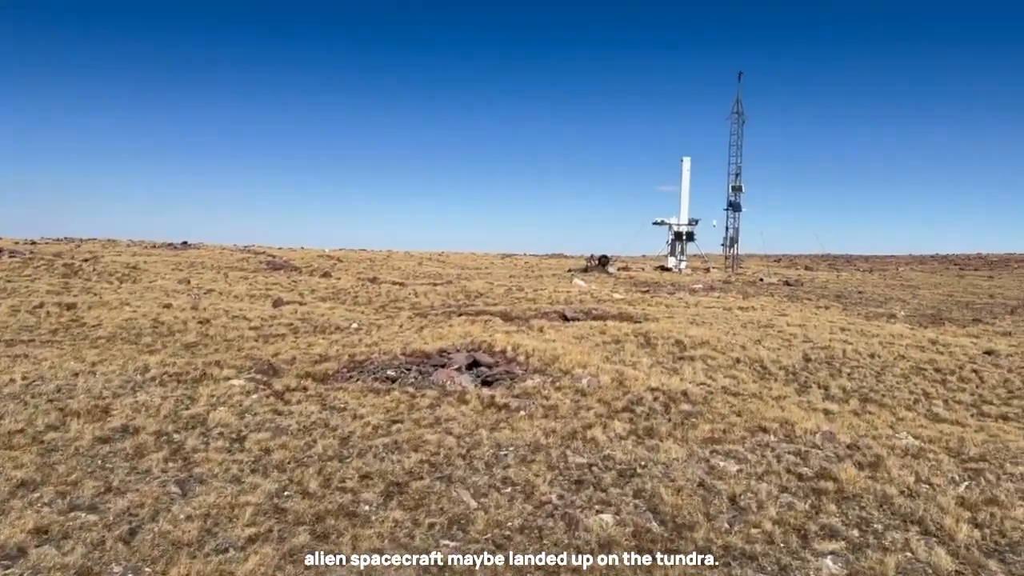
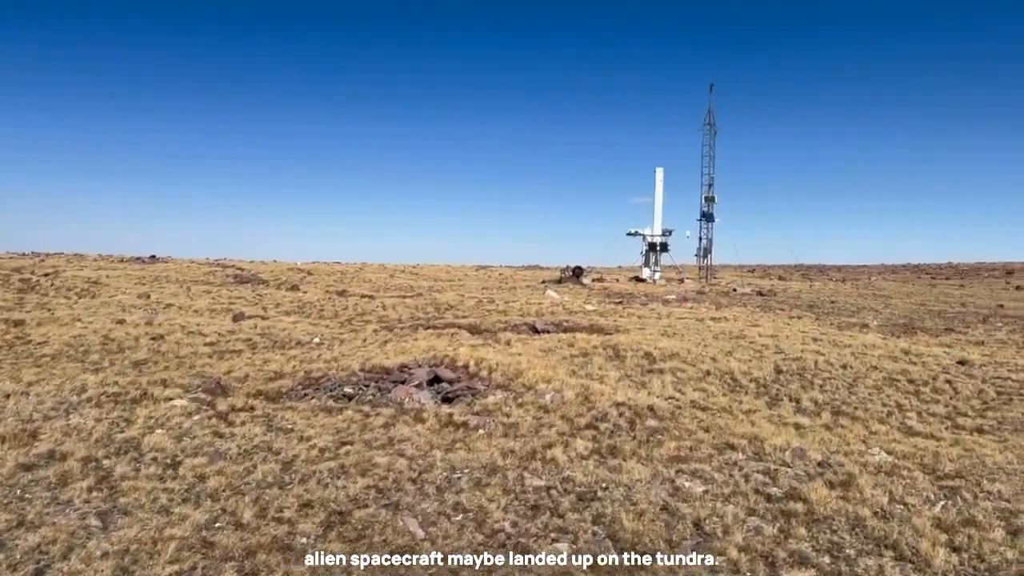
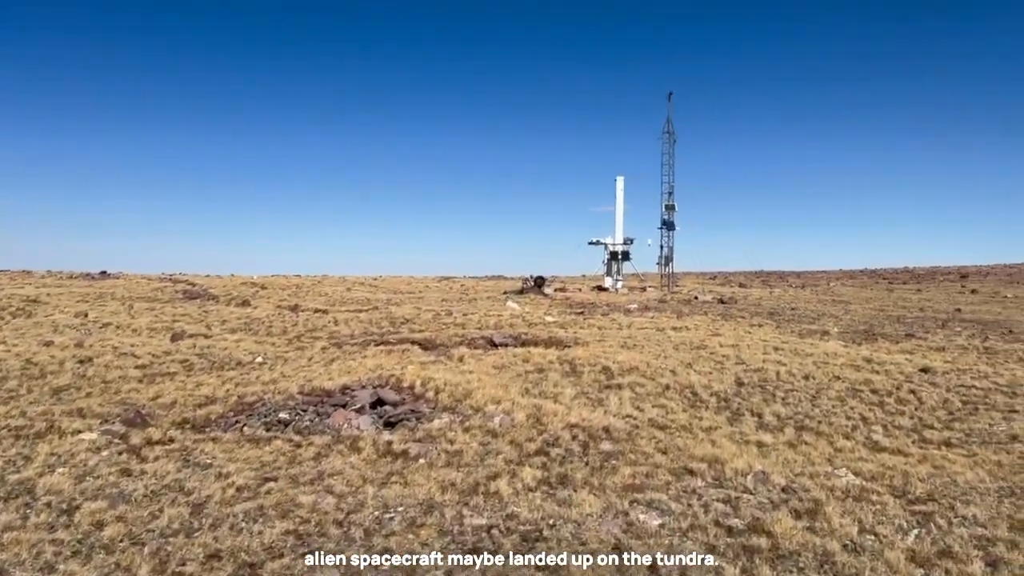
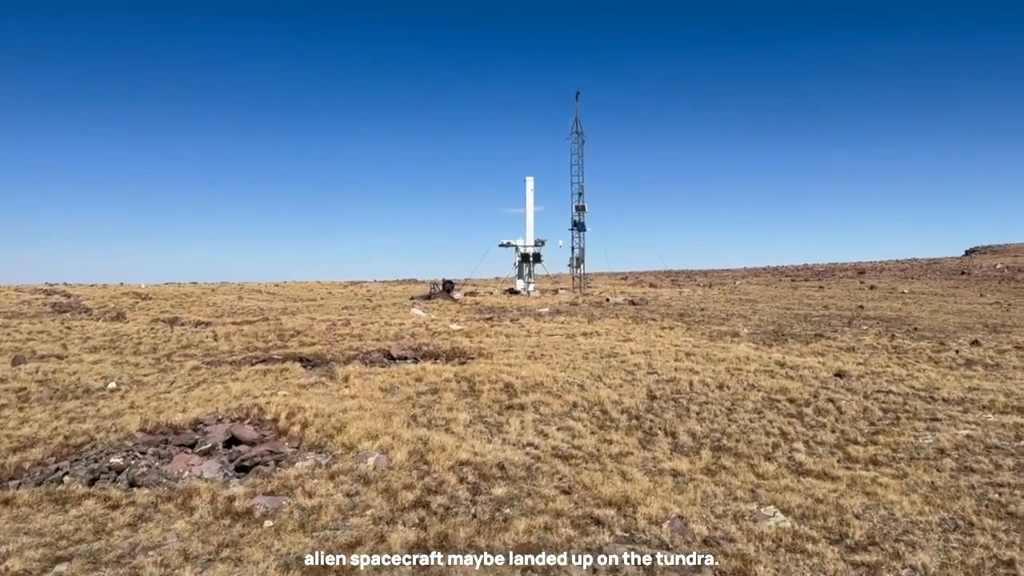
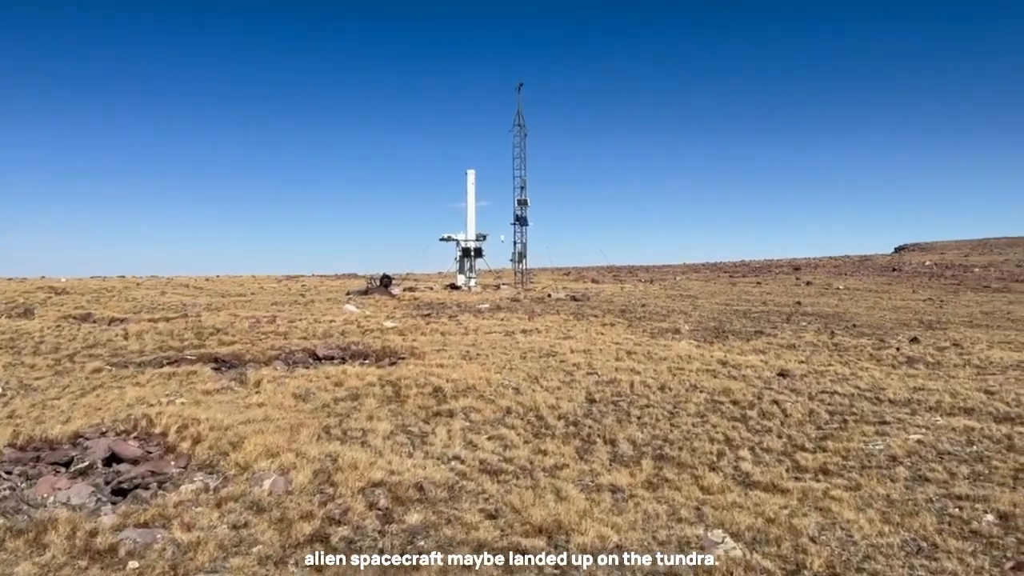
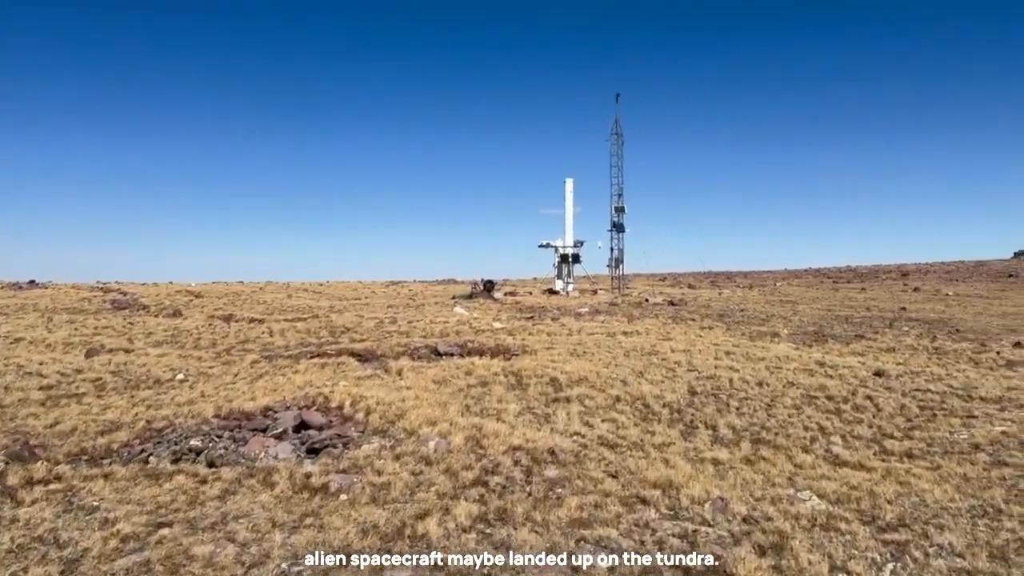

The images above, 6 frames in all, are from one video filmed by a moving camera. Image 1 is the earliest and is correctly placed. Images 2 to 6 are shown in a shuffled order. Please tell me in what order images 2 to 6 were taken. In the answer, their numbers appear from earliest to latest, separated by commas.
2, 3, 6, 4, 5
